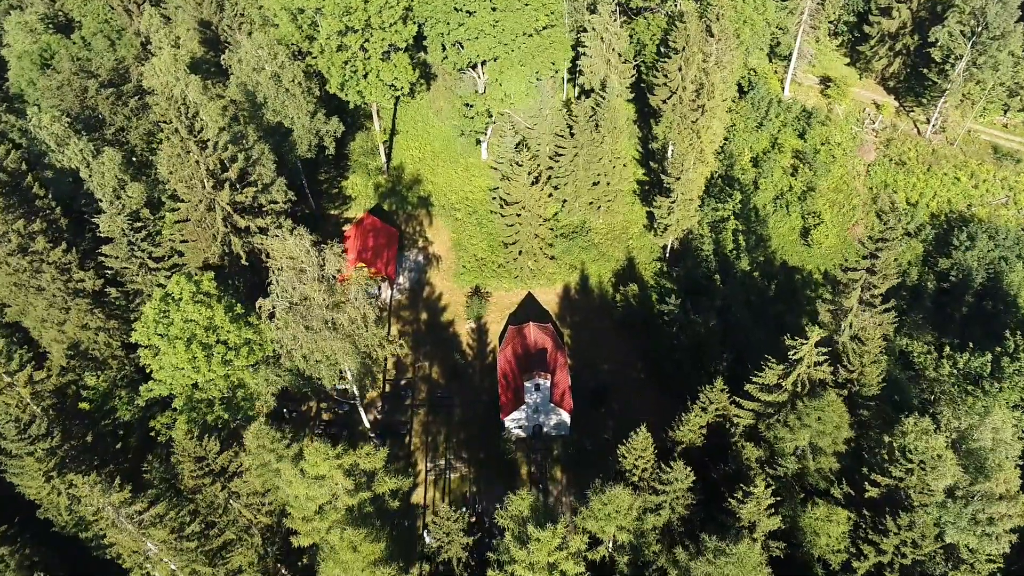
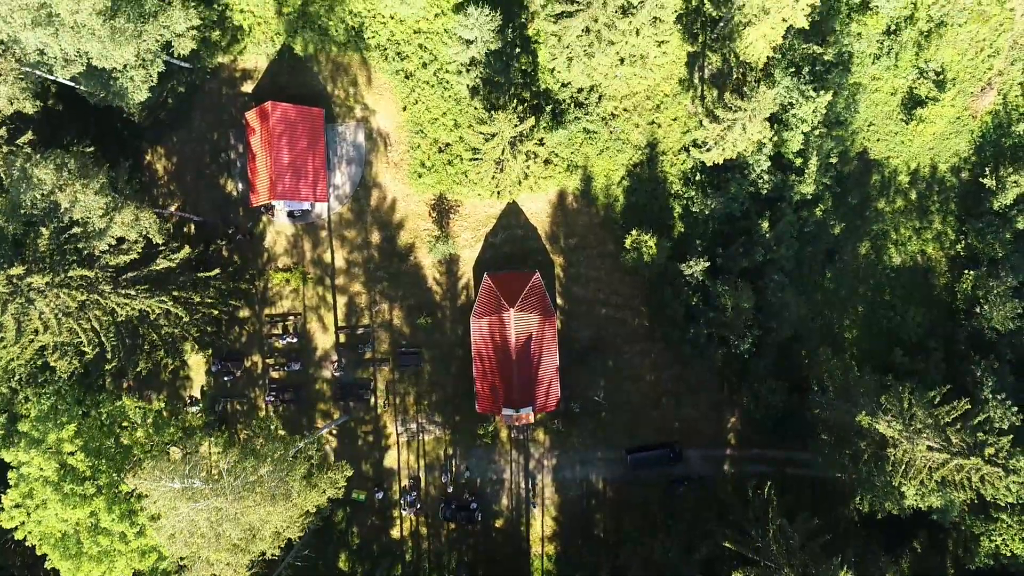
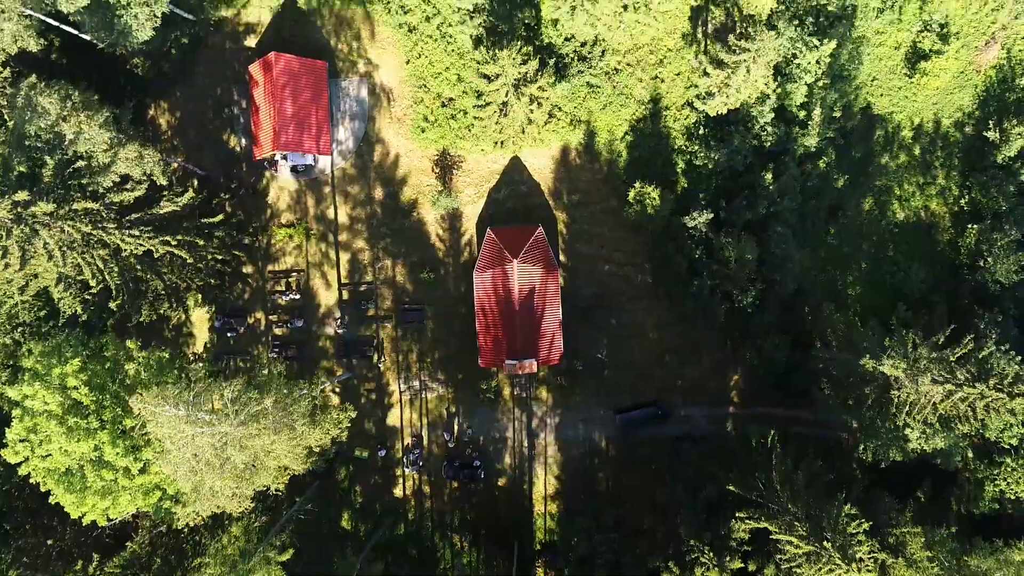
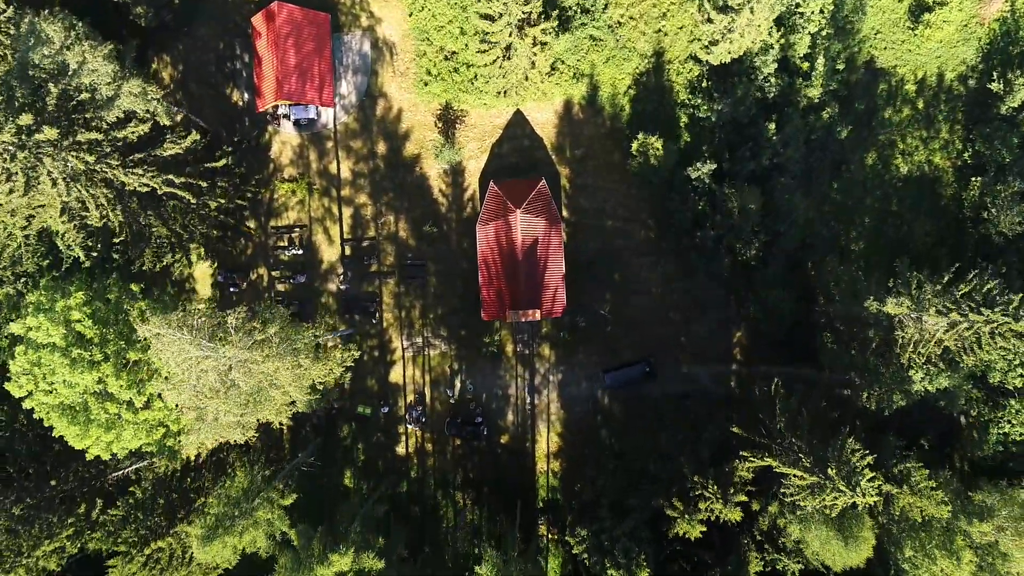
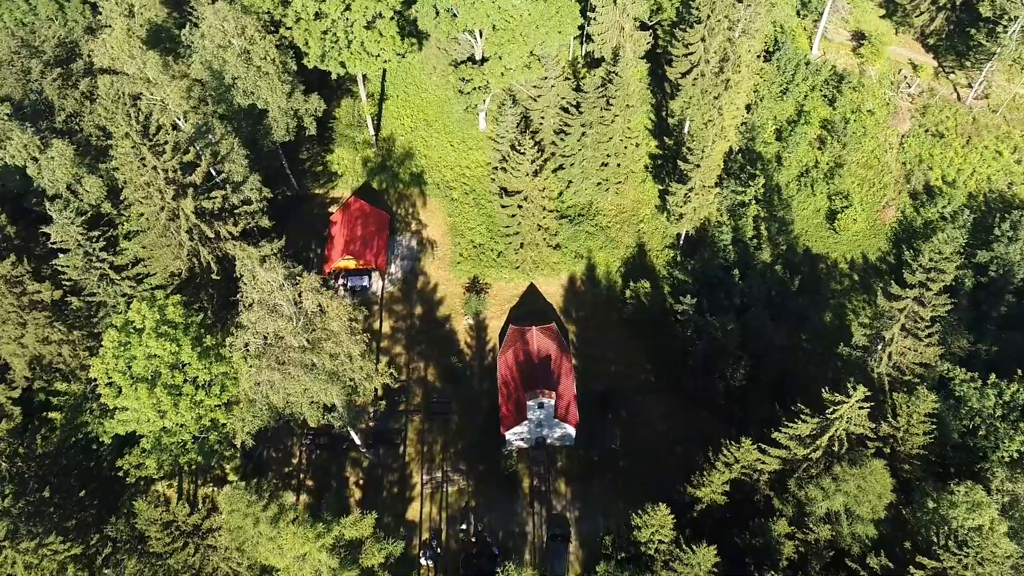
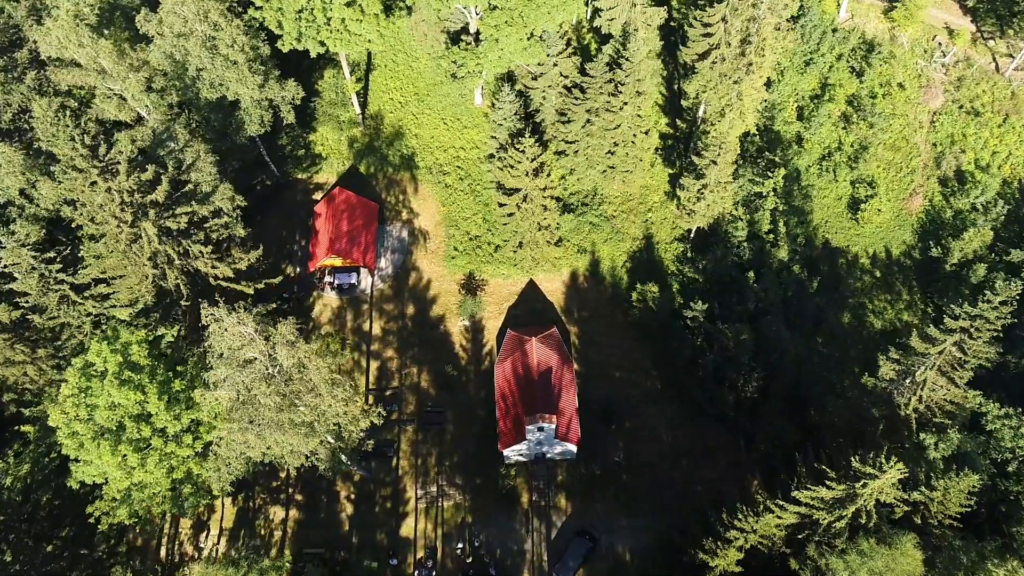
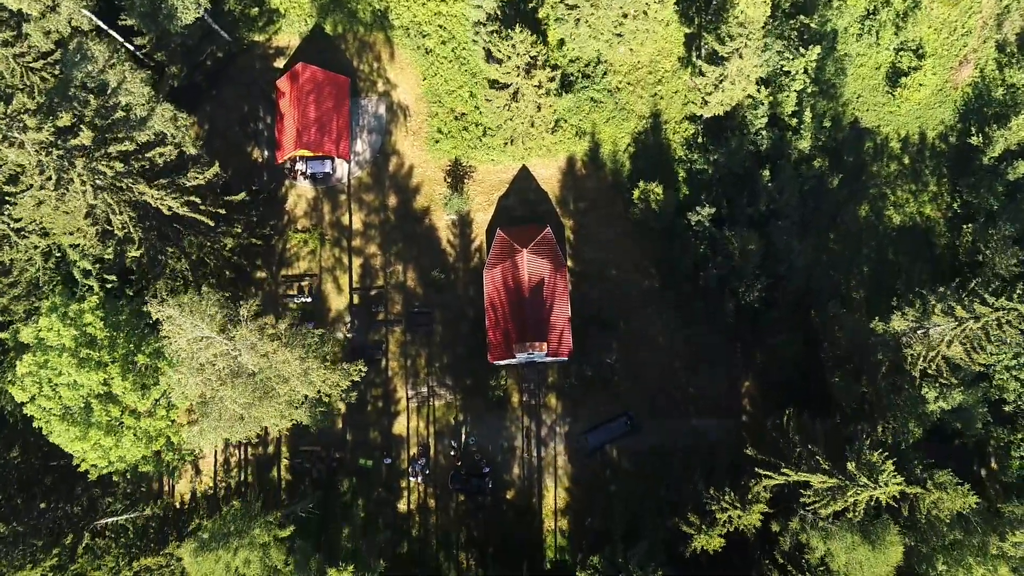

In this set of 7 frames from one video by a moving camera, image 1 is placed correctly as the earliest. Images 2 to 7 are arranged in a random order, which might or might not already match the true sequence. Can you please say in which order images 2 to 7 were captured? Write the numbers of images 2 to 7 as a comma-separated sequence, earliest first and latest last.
5, 6, 7, 4, 3, 2
